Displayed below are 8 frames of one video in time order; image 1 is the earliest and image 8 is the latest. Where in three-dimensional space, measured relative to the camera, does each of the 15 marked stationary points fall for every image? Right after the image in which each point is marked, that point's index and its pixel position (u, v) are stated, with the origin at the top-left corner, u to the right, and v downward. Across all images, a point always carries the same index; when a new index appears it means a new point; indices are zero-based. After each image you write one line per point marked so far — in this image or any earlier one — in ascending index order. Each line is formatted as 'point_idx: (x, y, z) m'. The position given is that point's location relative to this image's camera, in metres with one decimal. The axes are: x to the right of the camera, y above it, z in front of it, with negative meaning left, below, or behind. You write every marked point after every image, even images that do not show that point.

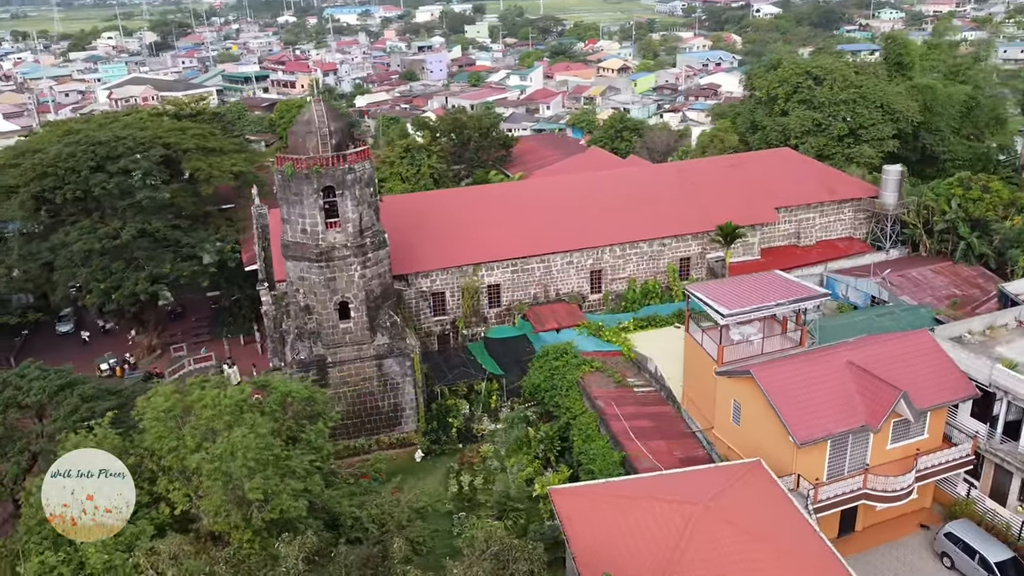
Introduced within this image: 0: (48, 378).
0: (-9.9, -1.9, +17.0) m
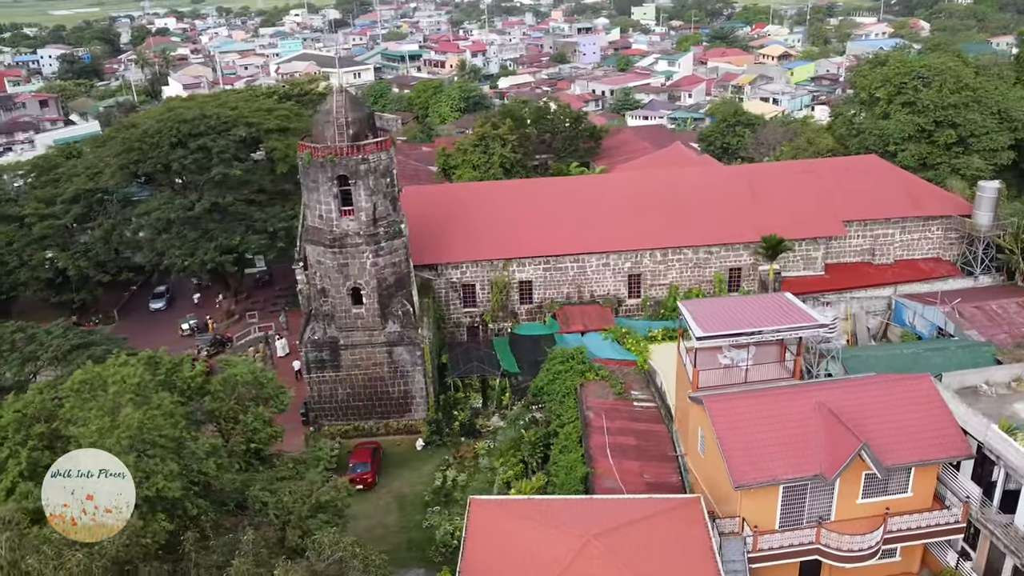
0: (-10.4, -1.2, +18.8) m
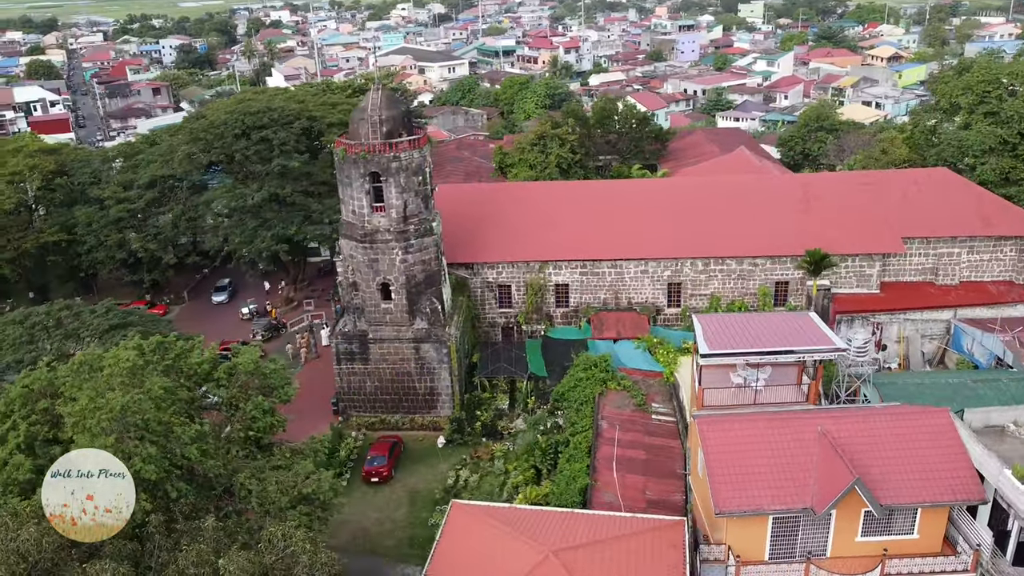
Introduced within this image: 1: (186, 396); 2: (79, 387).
0: (-10.0, -0.7, +19.9) m
1: (-5.9, -2.0, +14.5) m
2: (-7.2, -1.6, +13.3) m
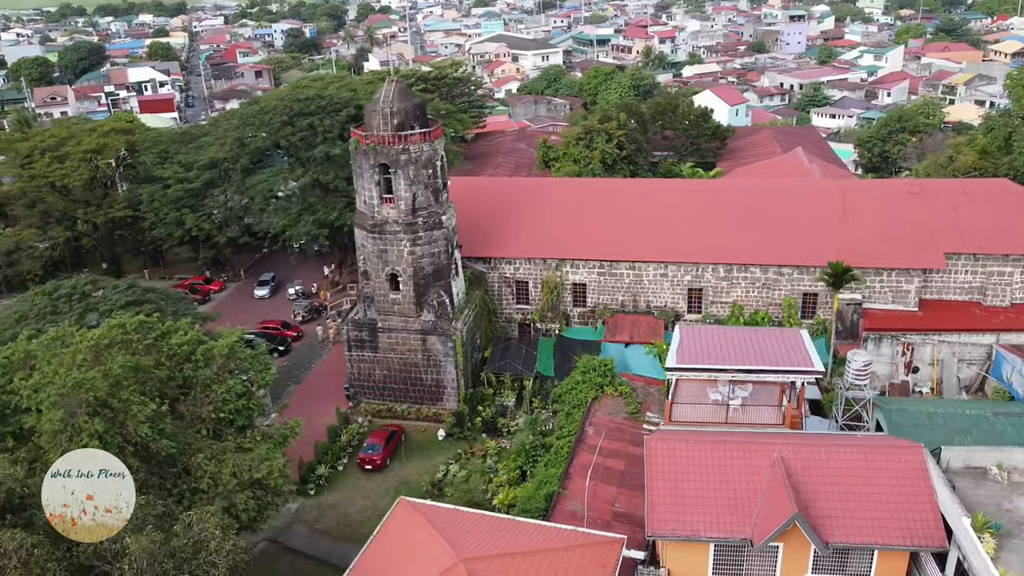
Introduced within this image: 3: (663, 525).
0: (-10.1, -0.1, +21.0) m
1: (-6.7, -1.7, +15.1) m
2: (-8.1, -1.3, +14.1) m
3: (+2.3, -3.7, +12.6) m
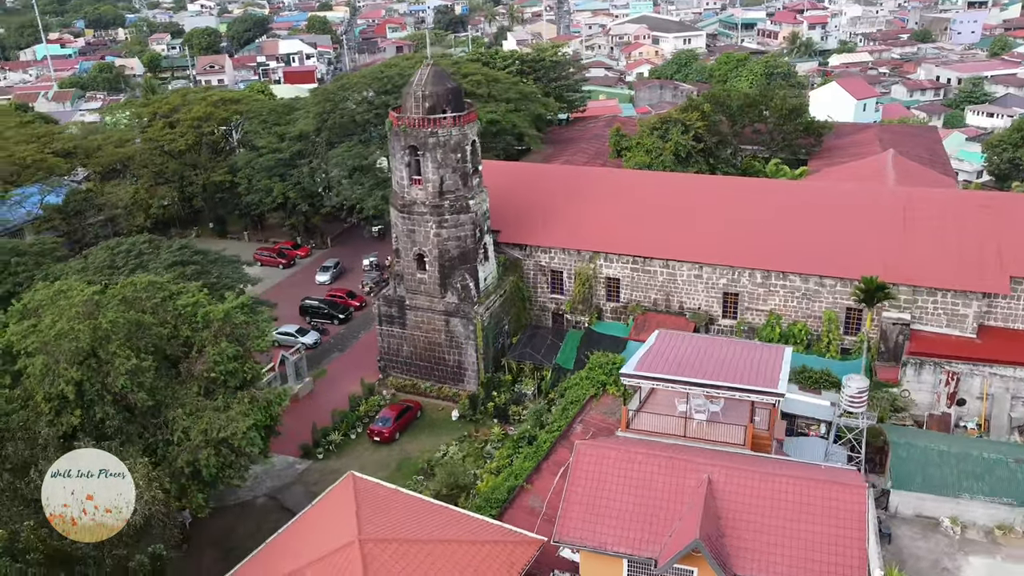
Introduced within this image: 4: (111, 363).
0: (-9.5, +1.0, +22.7) m
1: (-7.4, -0.9, +16.3) m
2: (-8.9, -0.4, +15.6) m
3: (+0.9, -3.7, +12.3) m
4: (-7.5, -1.4, +15.0) m
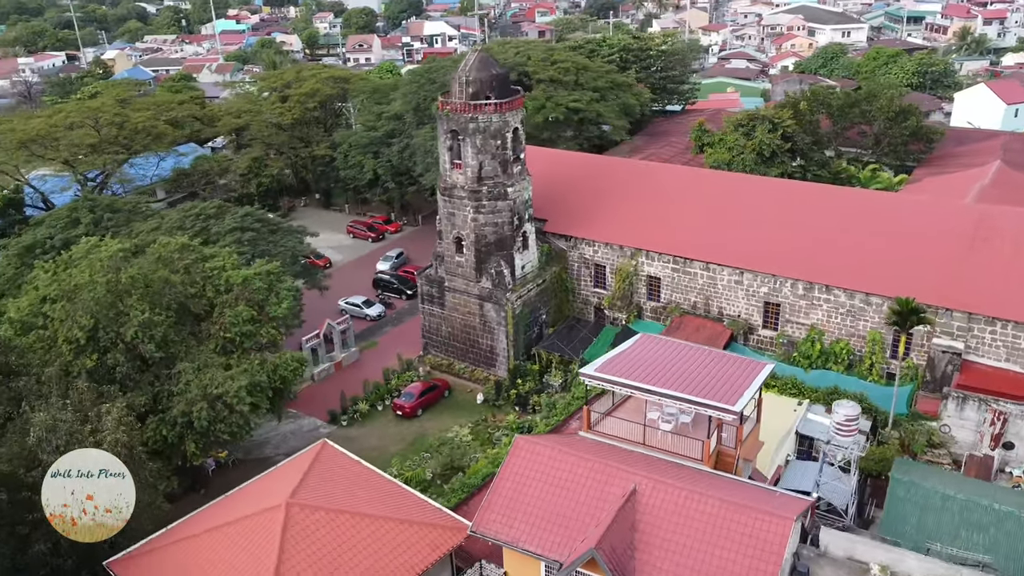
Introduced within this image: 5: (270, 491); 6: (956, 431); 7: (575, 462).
0: (-8.3, +2.0, +24.3) m
1: (-7.5, -0.1, +17.7) m
2: (-9.1, +0.5, +17.3) m
3: (-0.3, -3.6, +12.3) m
4: (-7.9, -0.5, +16.4) m
5: (-4.1, -3.5, +13.7) m
6: (+10.0, -3.2, +18.0) m
7: (+1.0, -2.7, +12.6) m
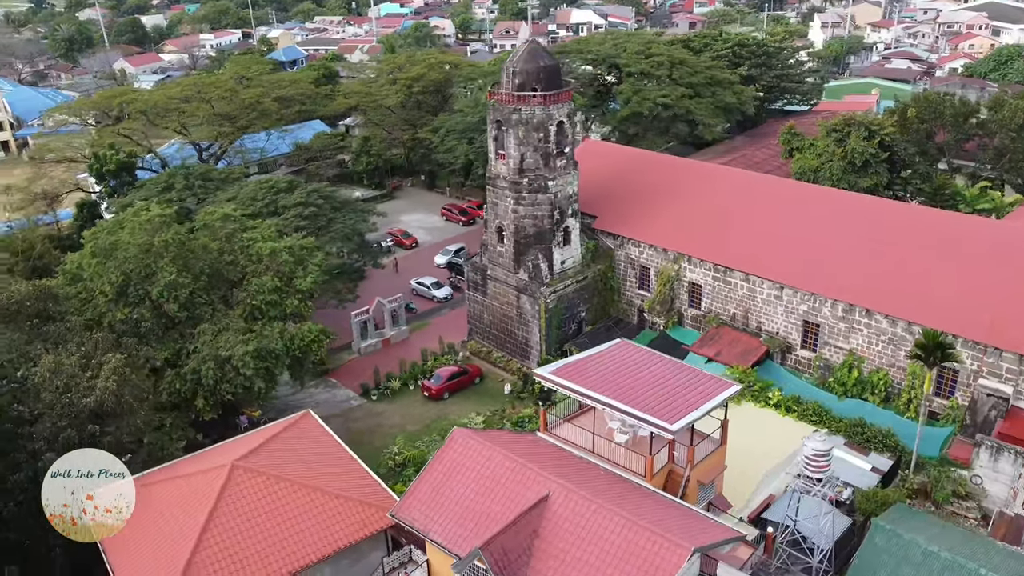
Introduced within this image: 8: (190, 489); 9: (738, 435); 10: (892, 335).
0: (-6.6, +2.9, +25.6) m
1: (-7.3, +0.7, +19.1) m
2: (-8.9, +1.5, +18.9) m
3: (-1.6, -3.5, +12.6) m
4: (-8.0, +0.3, +17.9) m
5: (-5.0, -3.0, +14.5) m
6: (+9.6, -3.9, +16.2) m
7: (-0.1, -2.7, +12.6) m
8: (-5.3, -3.3, +13.4) m
9: (+5.1, -3.3, +18.2) m
10: (+8.7, -1.1, +18.4) m
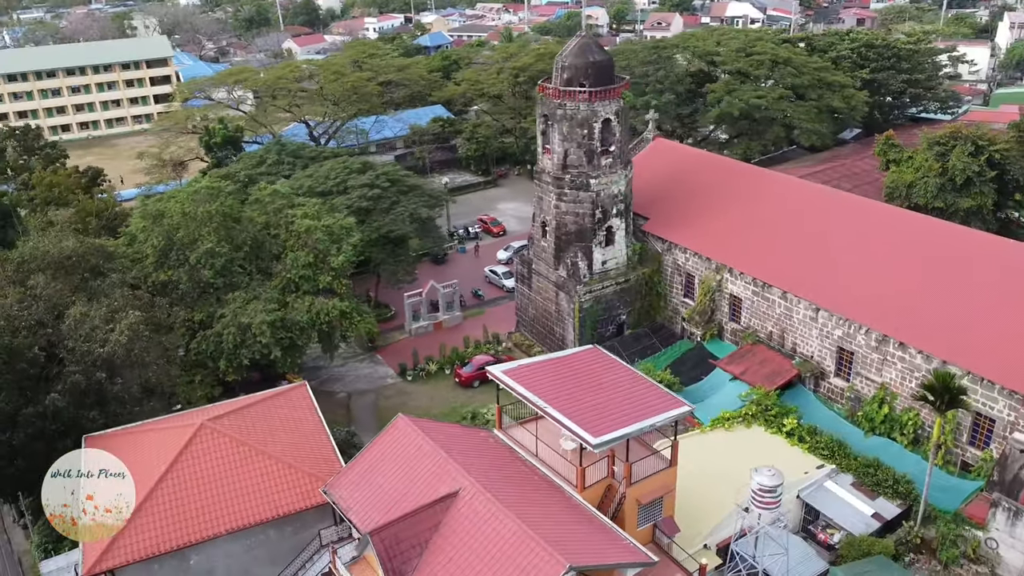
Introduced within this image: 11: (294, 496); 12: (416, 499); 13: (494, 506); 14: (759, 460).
0: (-4.6, +3.7, +26.7) m
1: (-6.7, +1.5, +20.4) m
2: (-8.2, +2.4, +20.6) m
3: (-2.8, -3.2, +13.0) m
4: (-7.6, +1.1, +19.4) m
5: (-5.7, -2.4, +15.6) m
6: (+8.8, -4.7, +14.5) m
7: (-1.3, -2.6, +12.7) m
8: (-6.3, -2.8, +14.5) m
9: (+4.9, -3.7, +17.3) m
10: (+8.6, -1.8, +16.8) m
11: (-3.7, -3.6, +13.8) m
12: (-1.4, -3.2, +12.1) m
13: (-0.2, -3.1, +11.5) m
14: (+5.3, -3.7, +17.1) m
